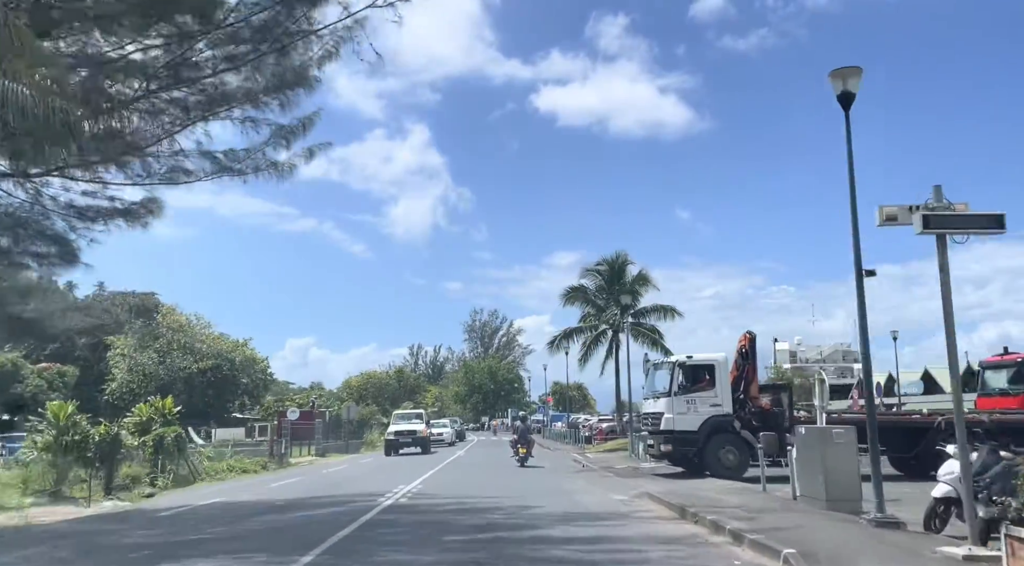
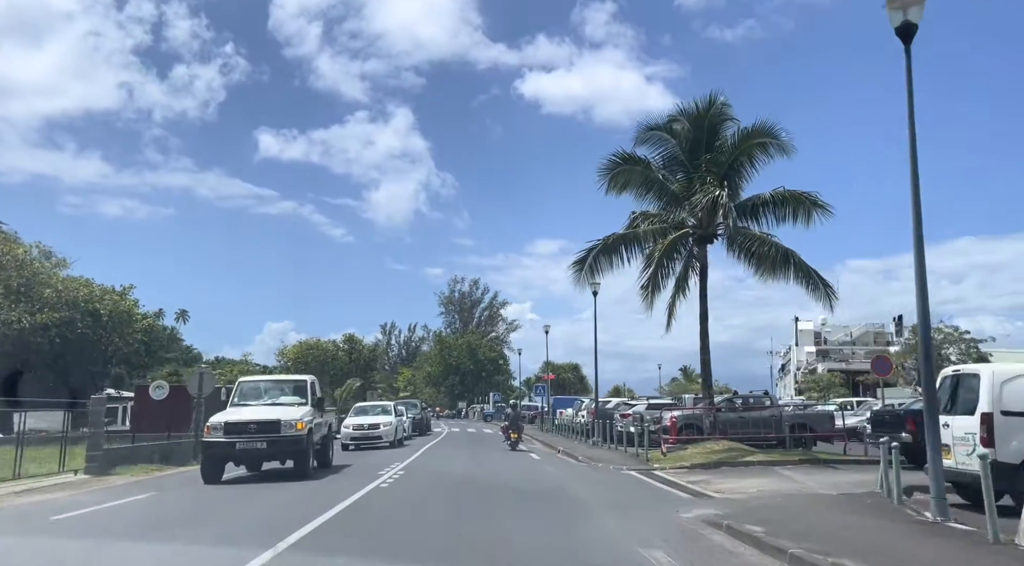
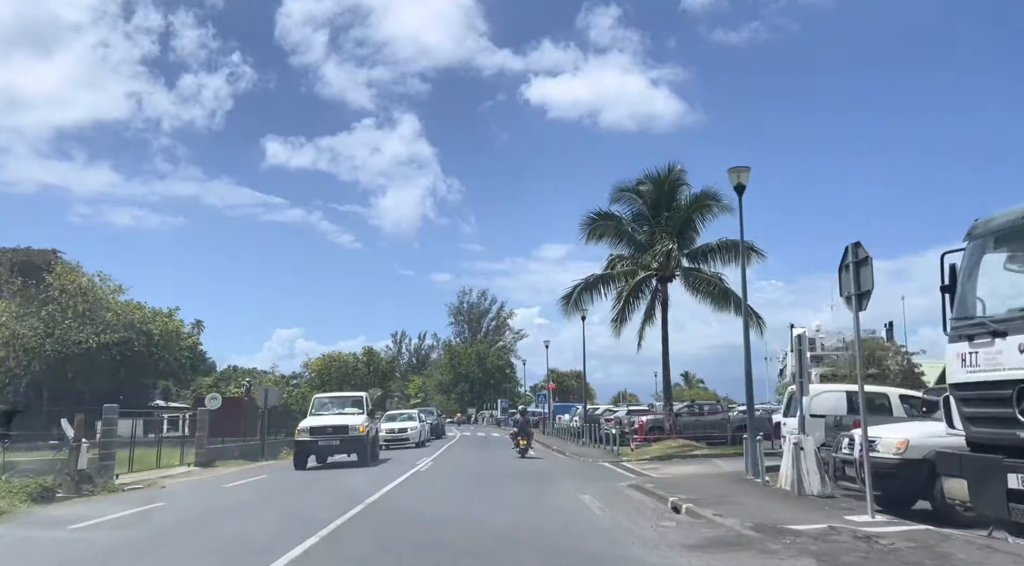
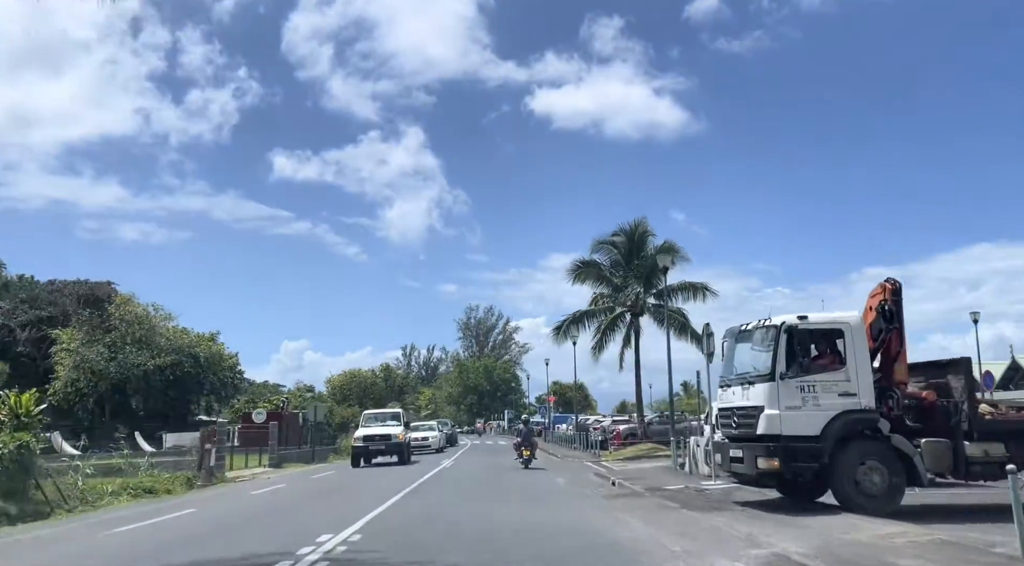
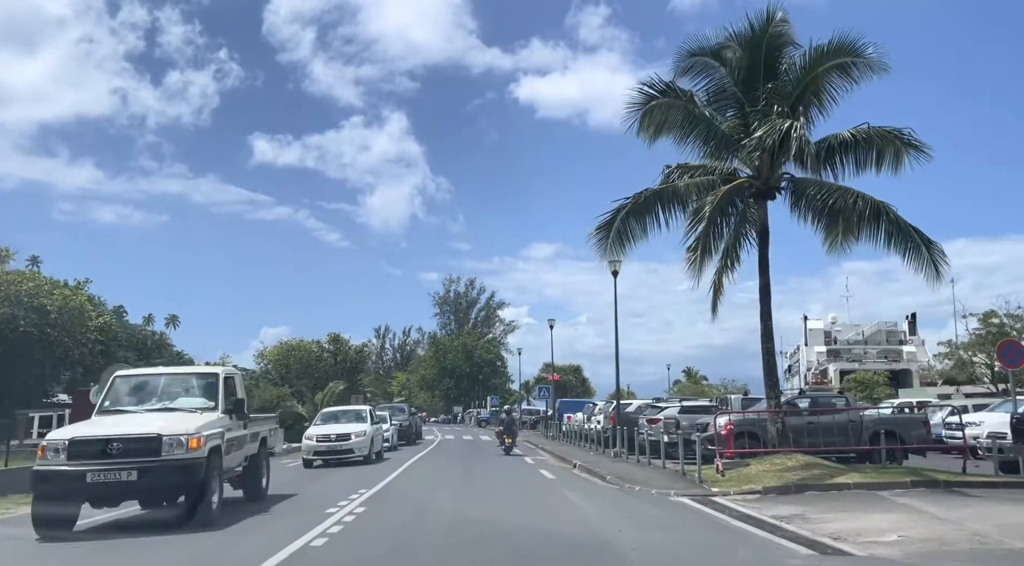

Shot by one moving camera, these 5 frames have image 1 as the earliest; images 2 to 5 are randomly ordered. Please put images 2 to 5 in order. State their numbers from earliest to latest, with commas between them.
4, 3, 2, 5
